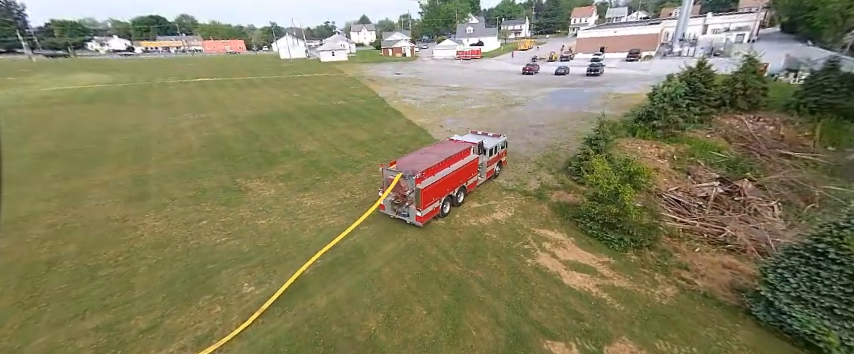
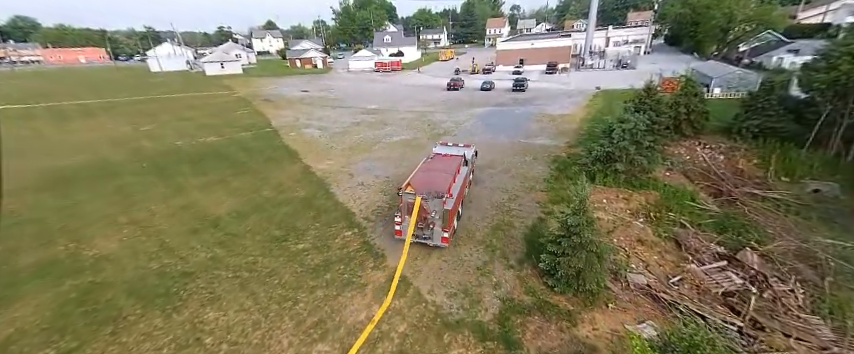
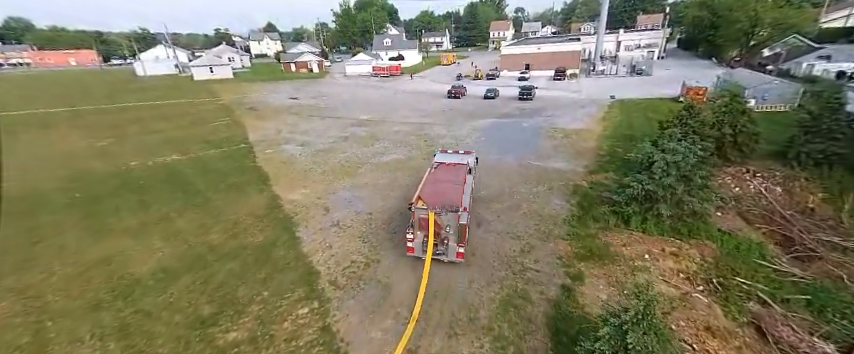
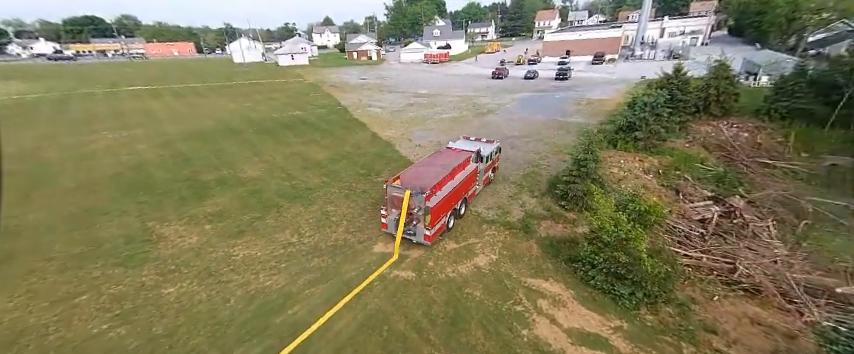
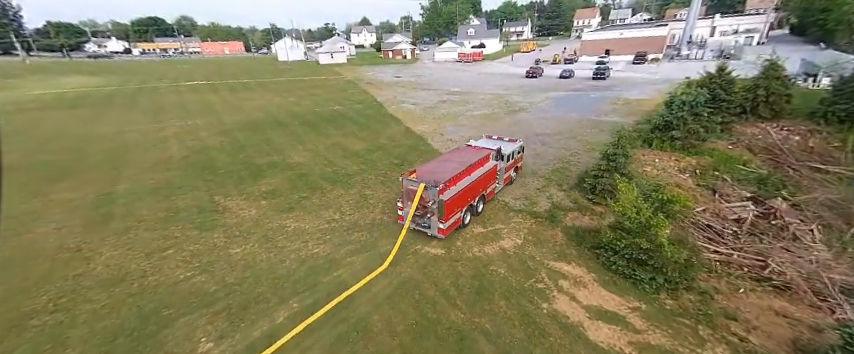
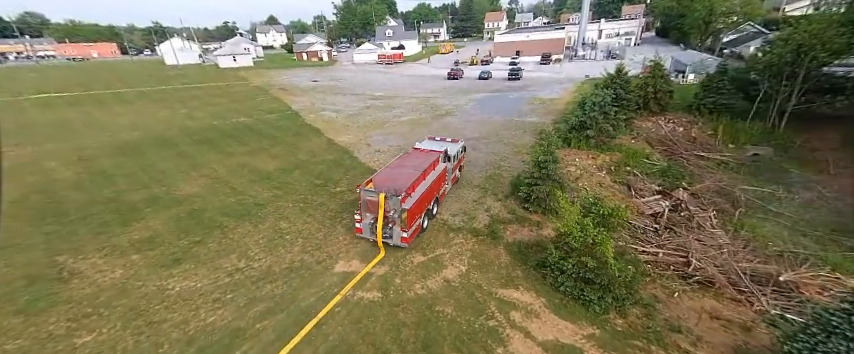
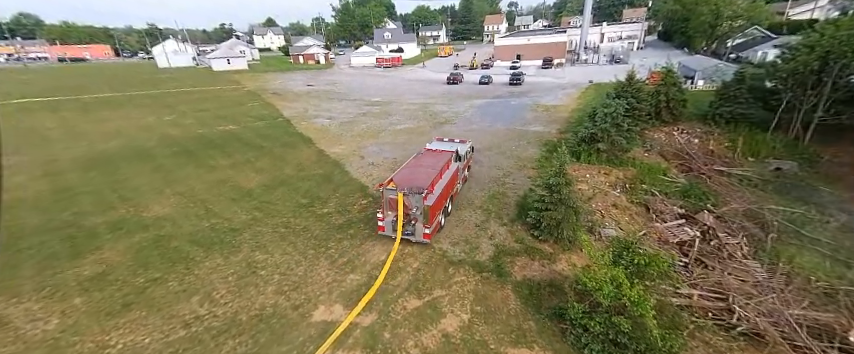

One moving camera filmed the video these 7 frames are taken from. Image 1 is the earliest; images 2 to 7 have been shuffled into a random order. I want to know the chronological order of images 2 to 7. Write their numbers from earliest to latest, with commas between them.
5, 4, 6, 7, 2, 3
